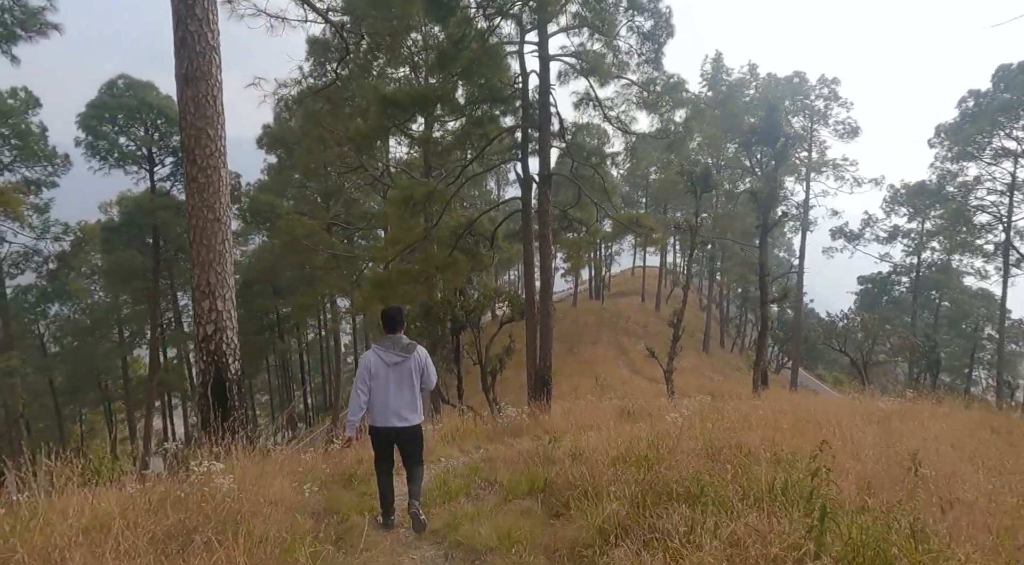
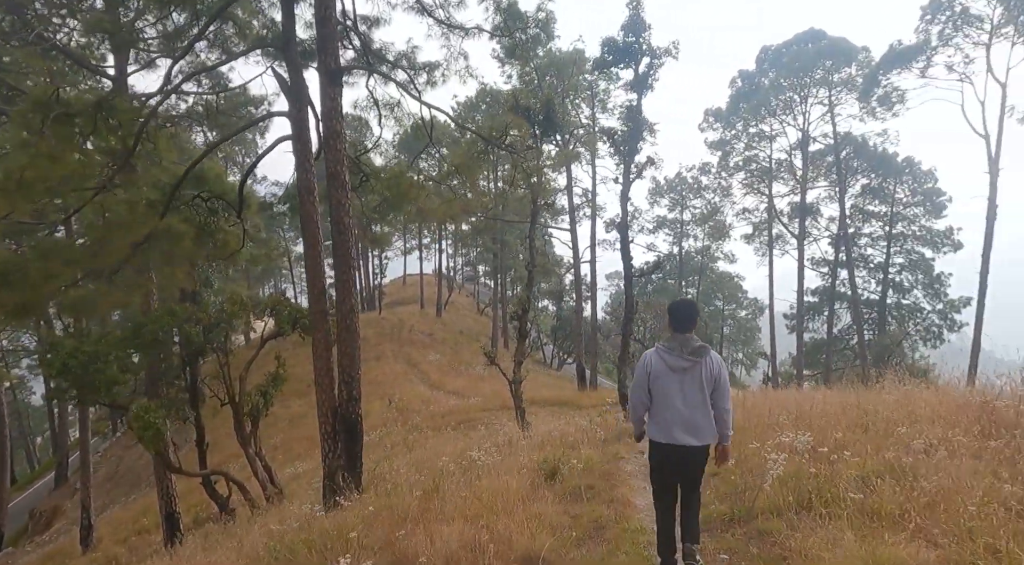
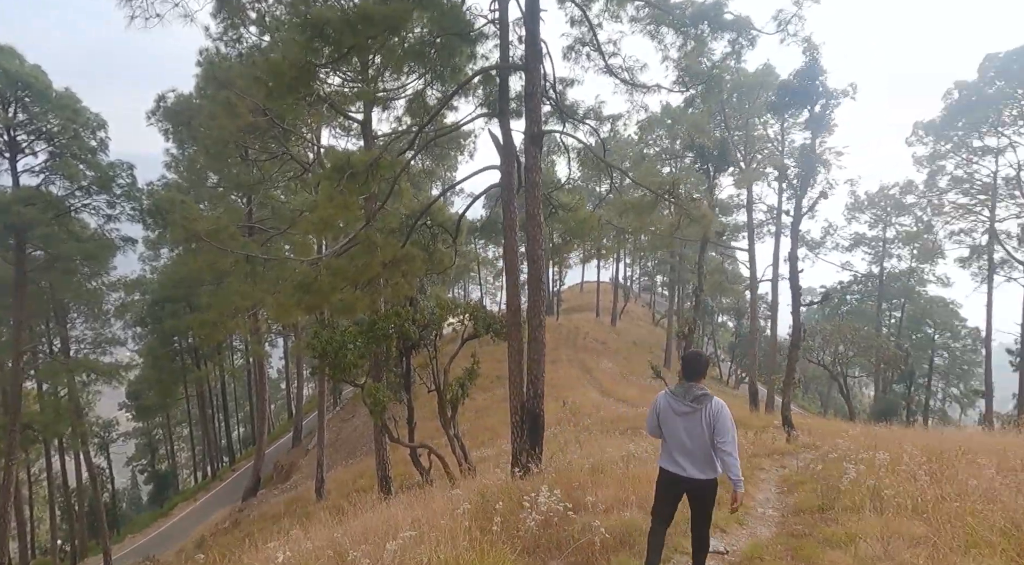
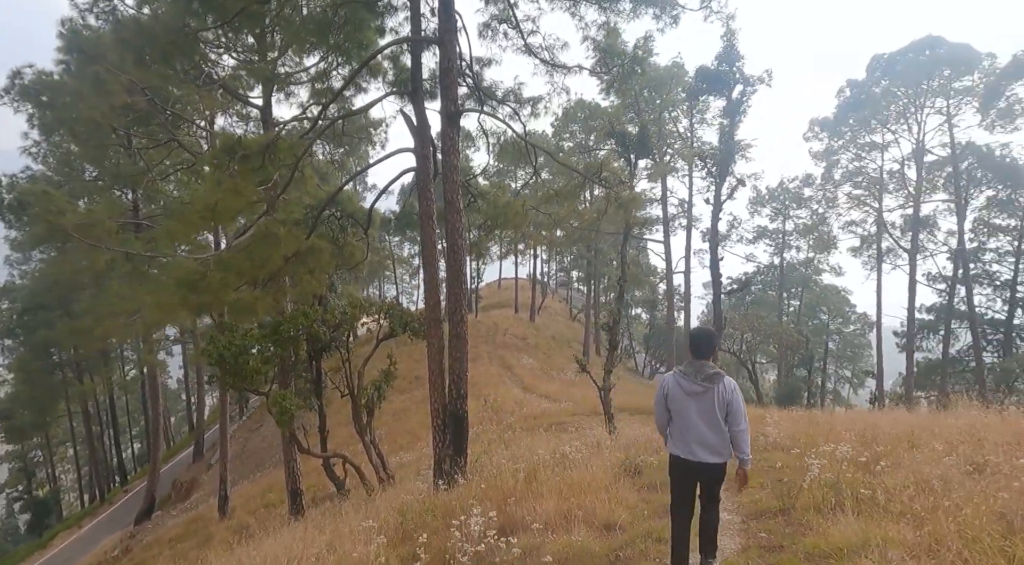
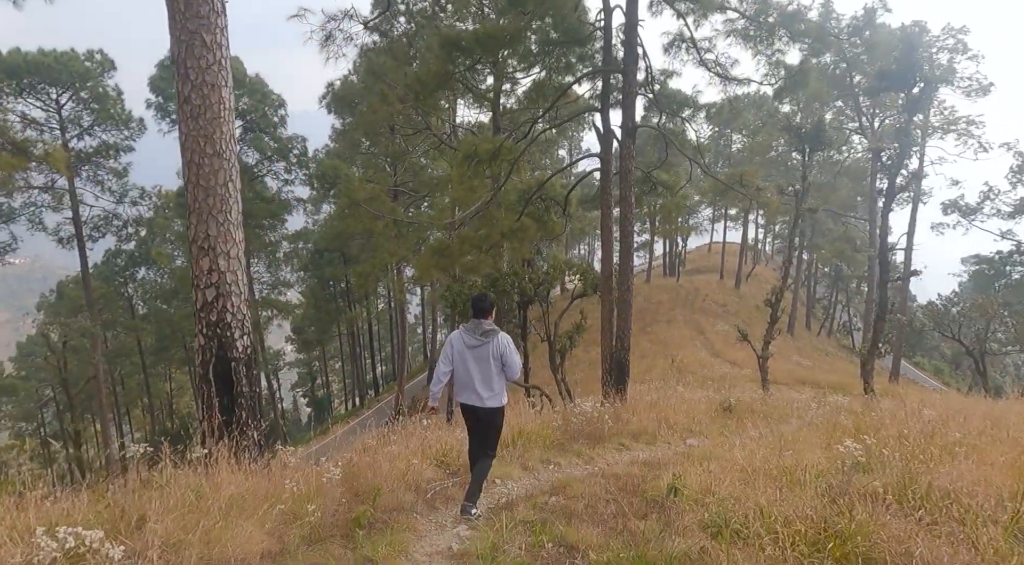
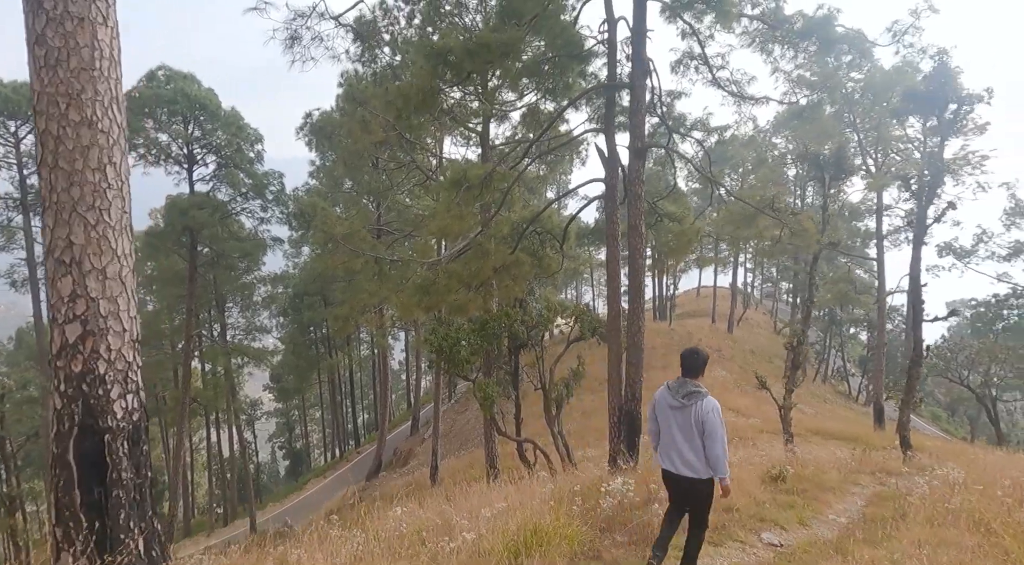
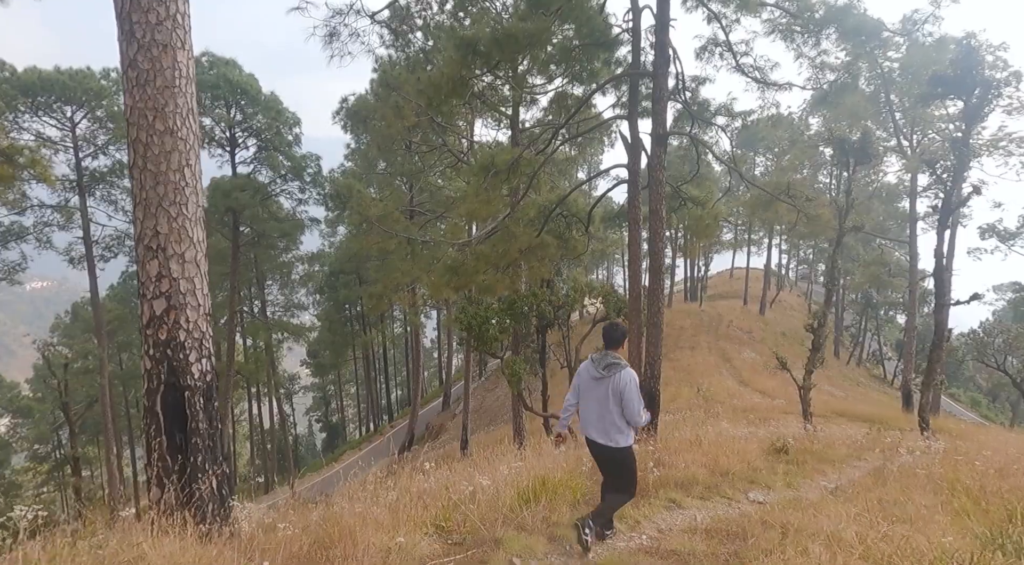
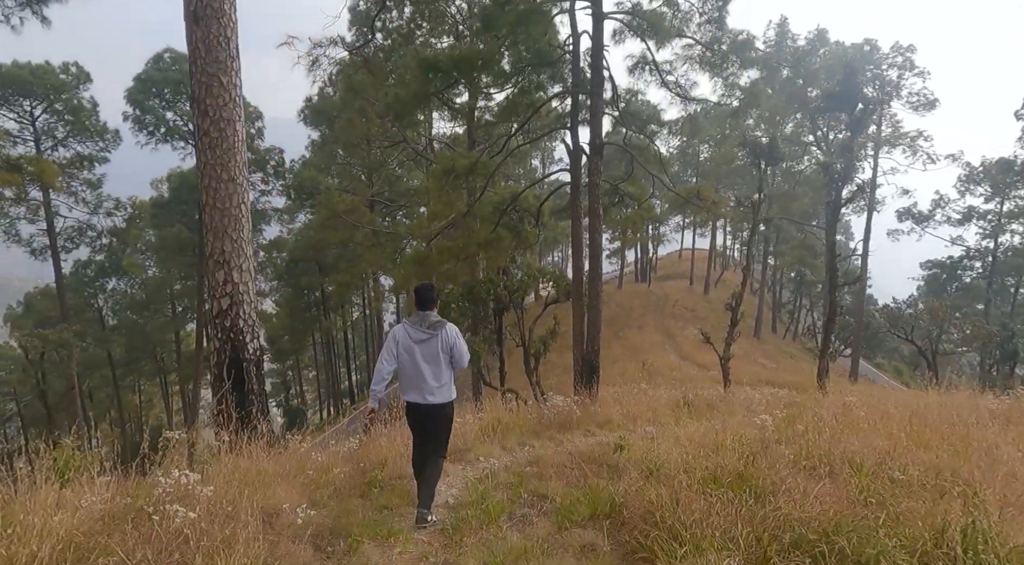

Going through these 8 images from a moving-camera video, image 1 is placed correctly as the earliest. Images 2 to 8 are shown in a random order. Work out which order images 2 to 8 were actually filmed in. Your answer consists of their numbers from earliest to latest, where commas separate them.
8, 5, 7, 6, 3, 4, 2
